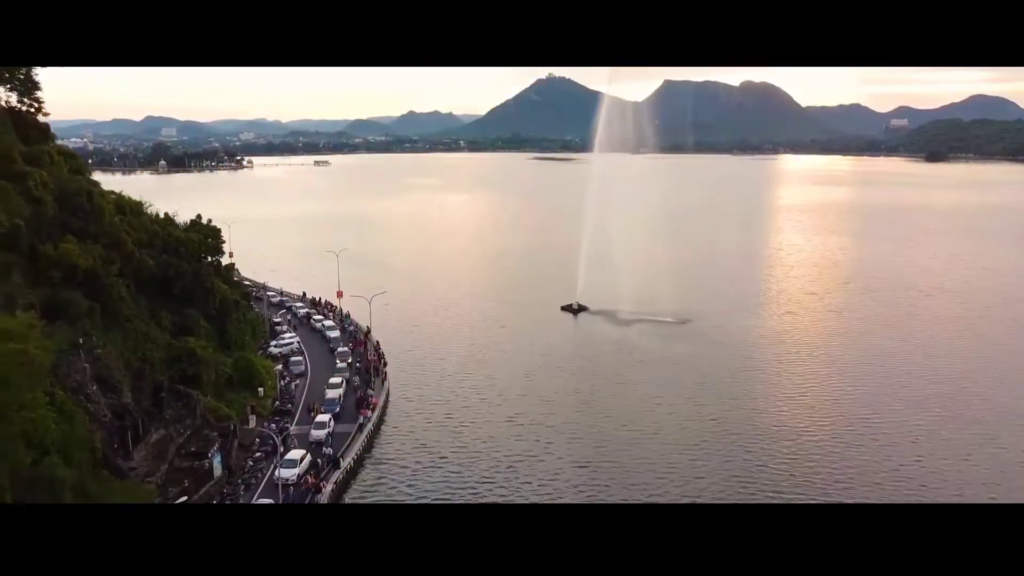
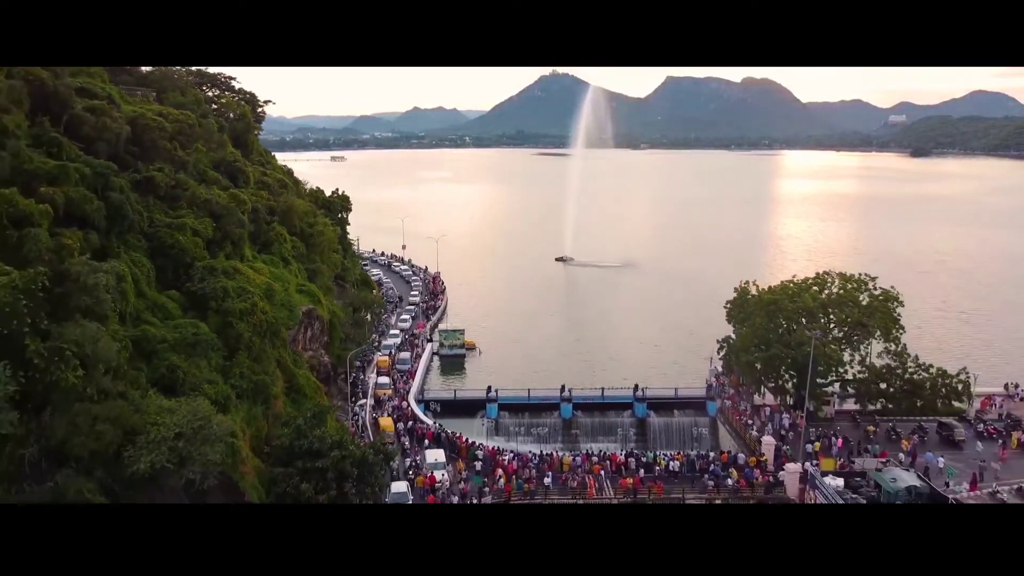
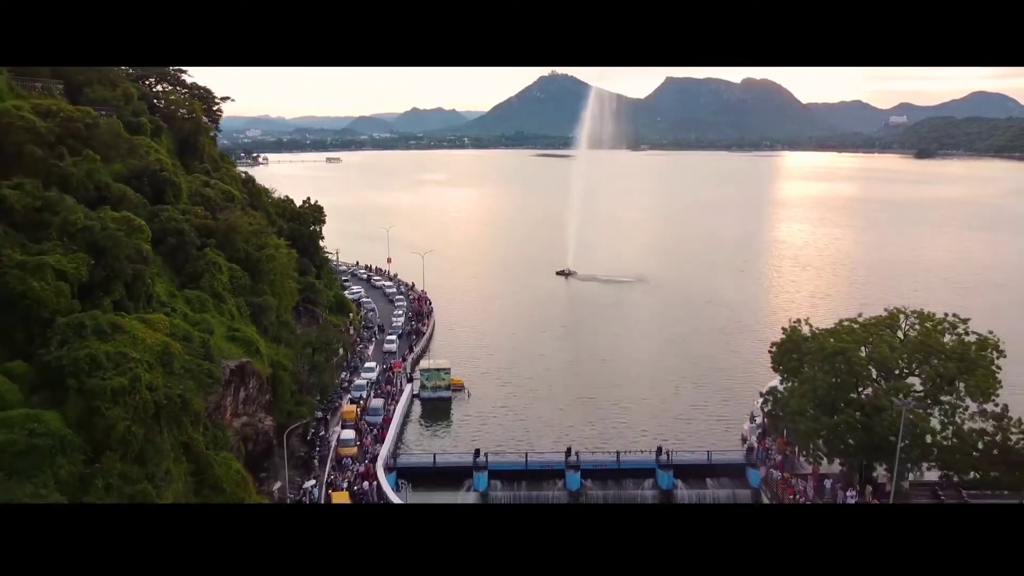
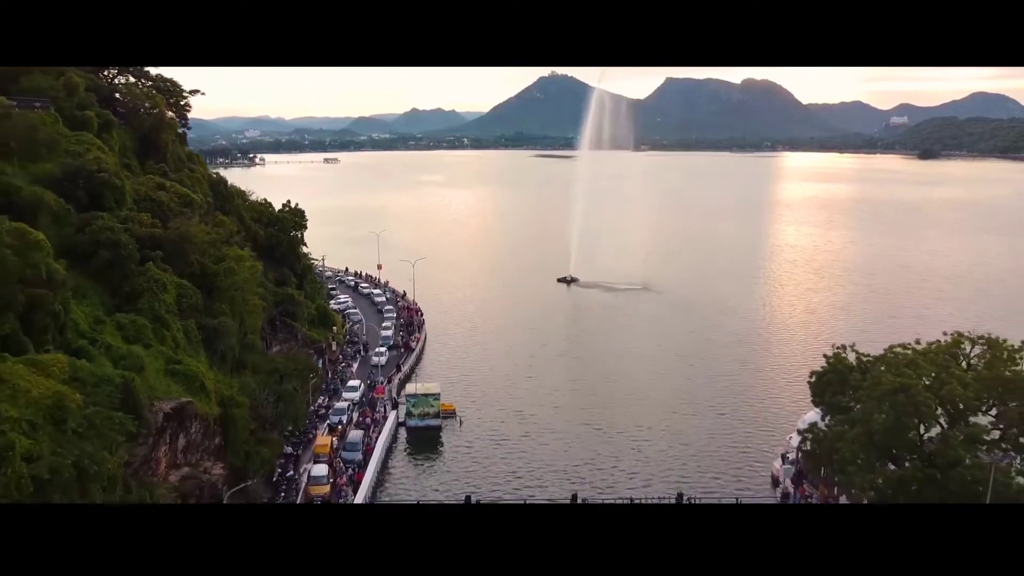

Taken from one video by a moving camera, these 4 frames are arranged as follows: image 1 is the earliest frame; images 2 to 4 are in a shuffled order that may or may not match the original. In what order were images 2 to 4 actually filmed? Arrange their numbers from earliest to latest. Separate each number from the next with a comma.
4, 3, 2
